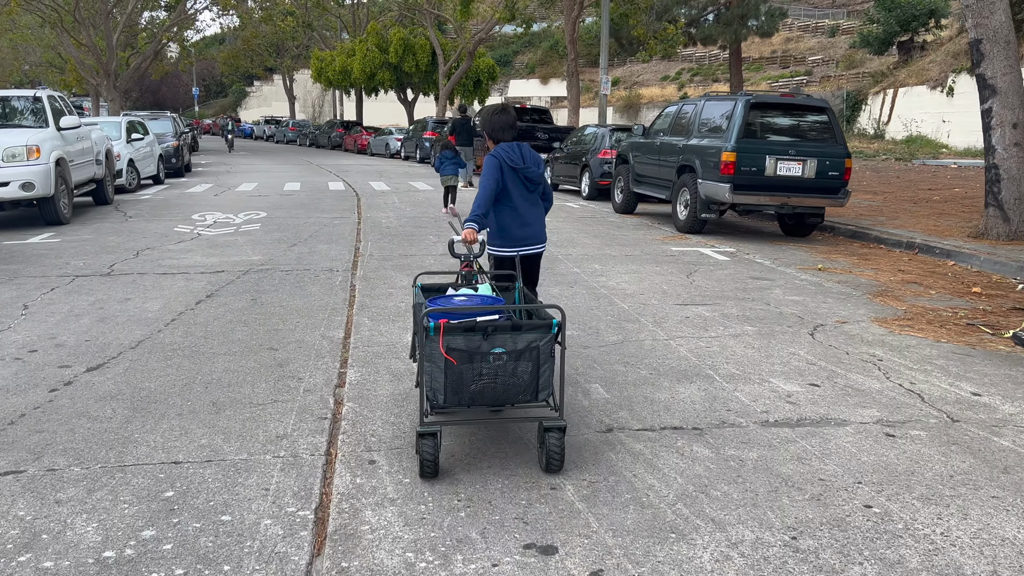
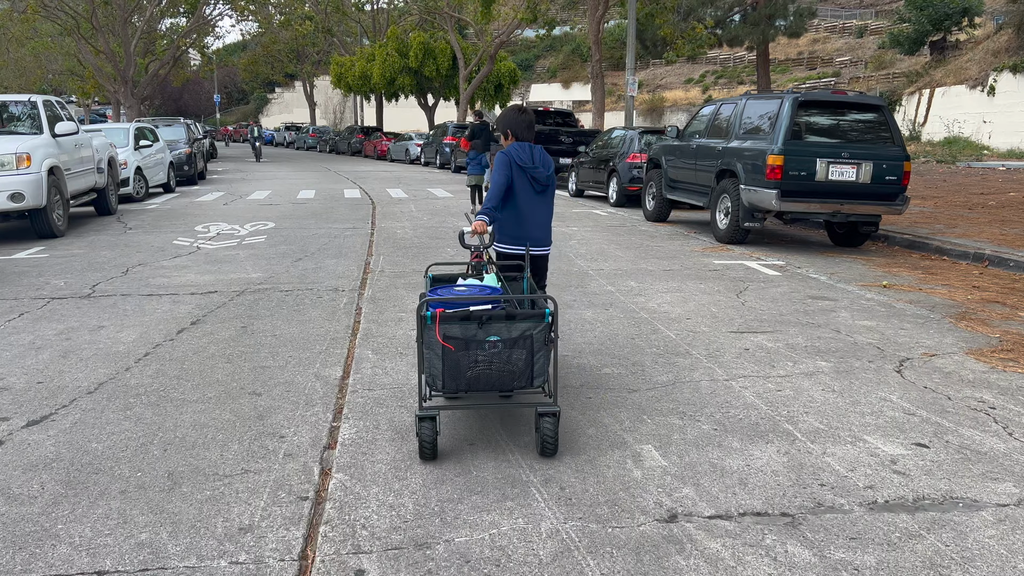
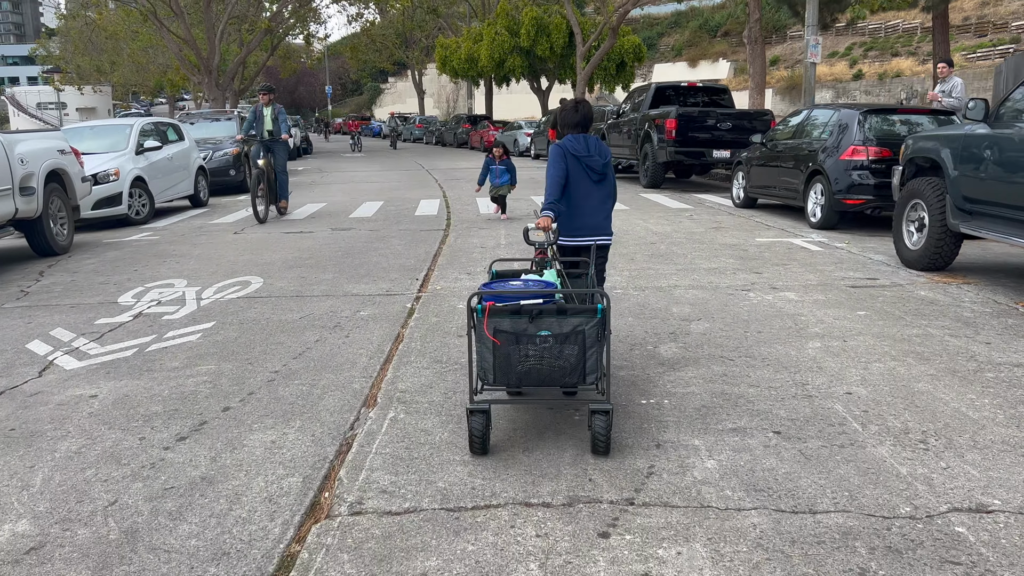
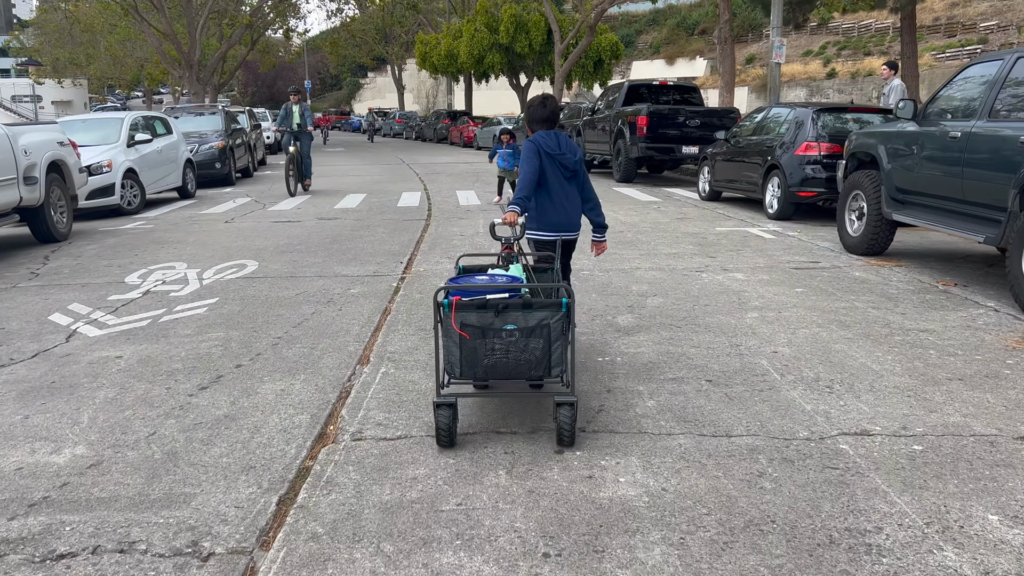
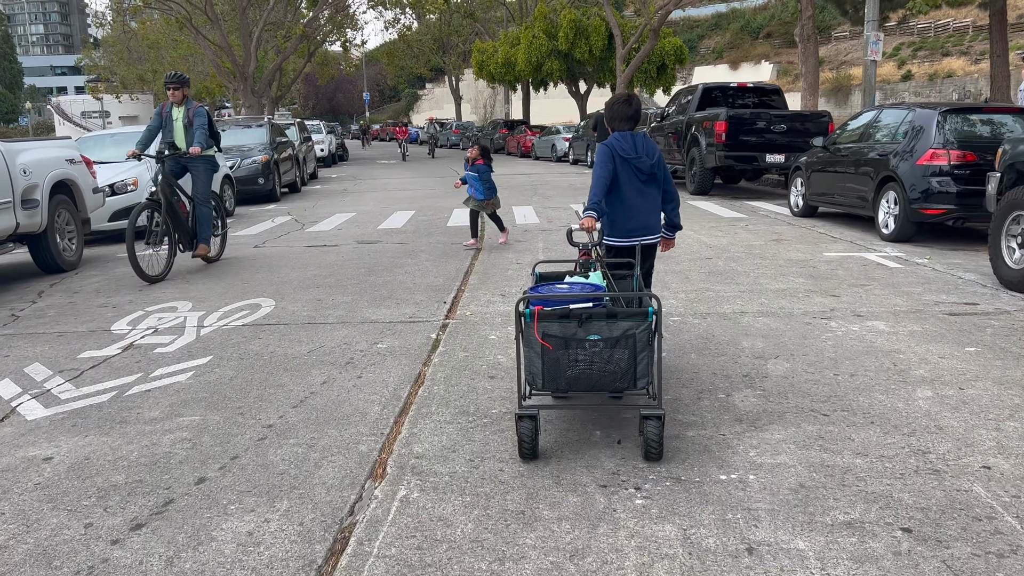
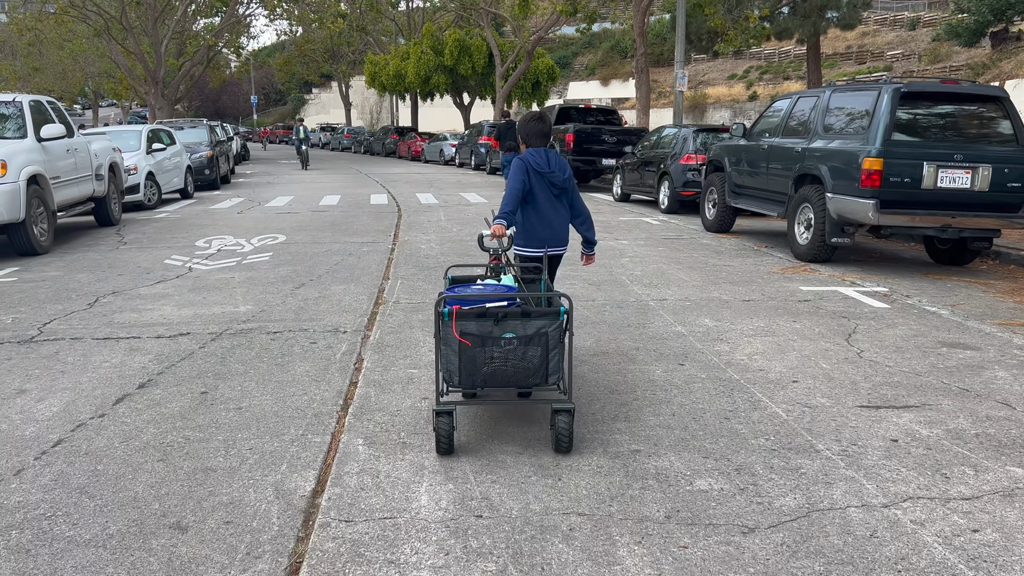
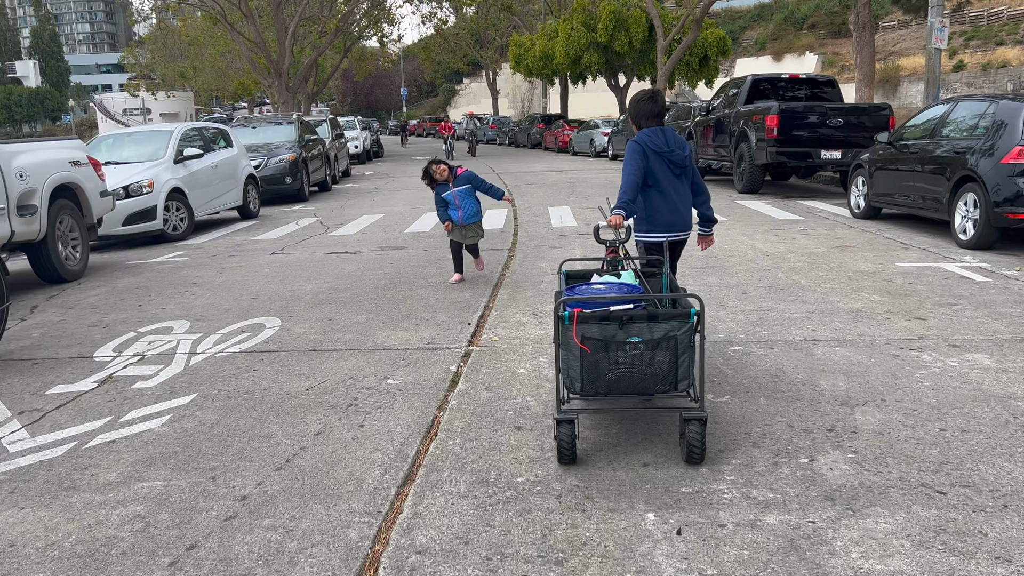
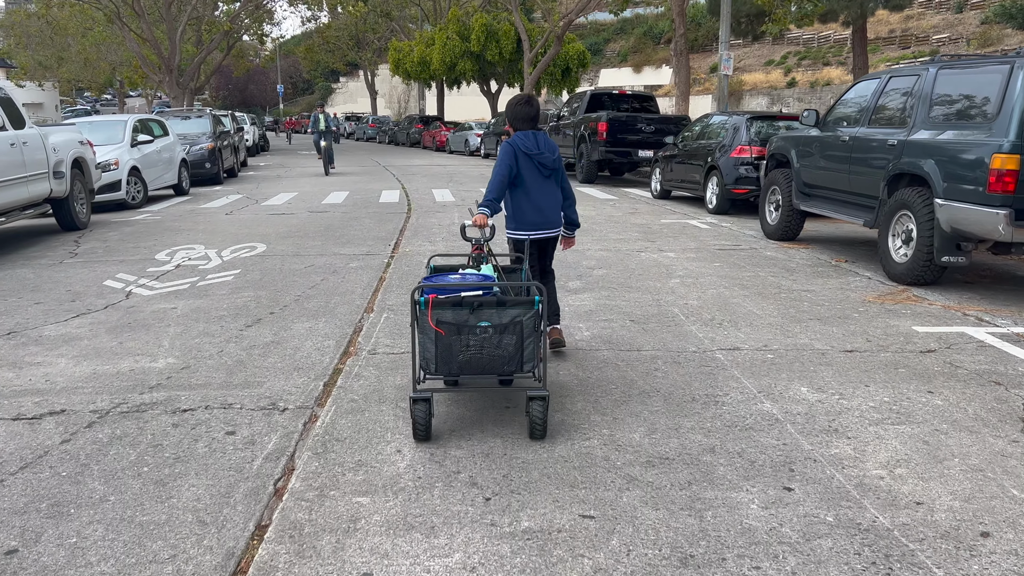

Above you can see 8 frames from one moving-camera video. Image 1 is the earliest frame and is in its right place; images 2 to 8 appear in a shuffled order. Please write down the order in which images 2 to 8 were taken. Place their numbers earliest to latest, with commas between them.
2, 6, 8, 4, 3, 5, 7
